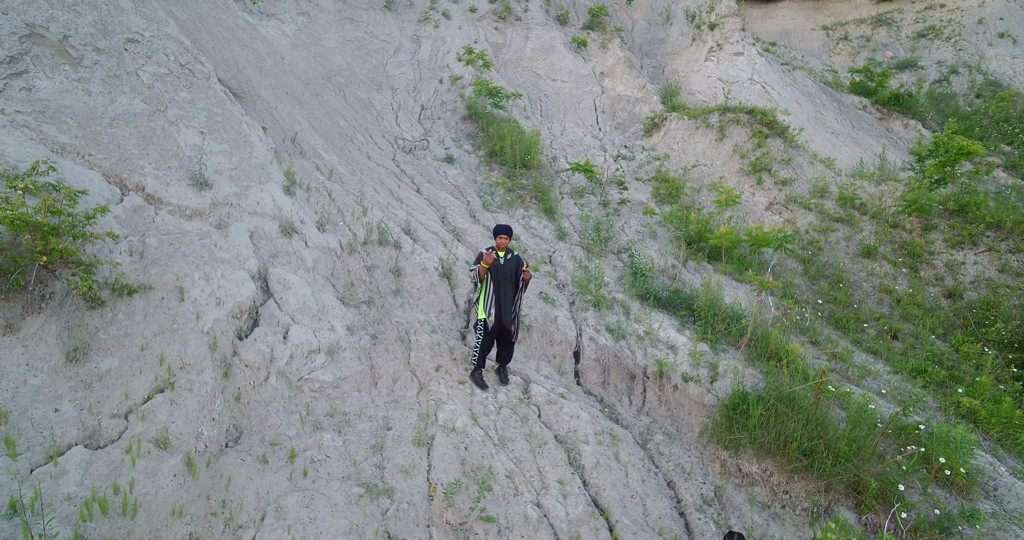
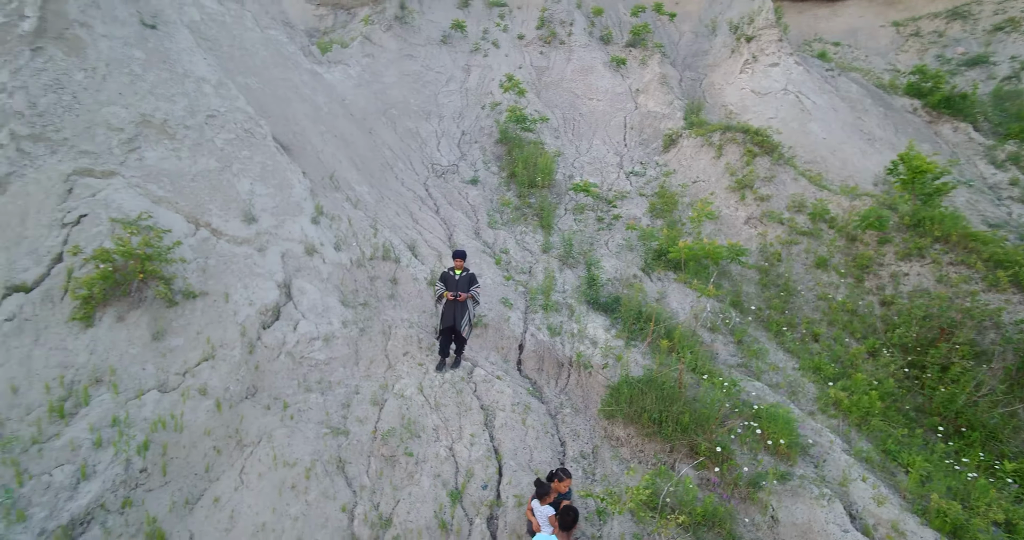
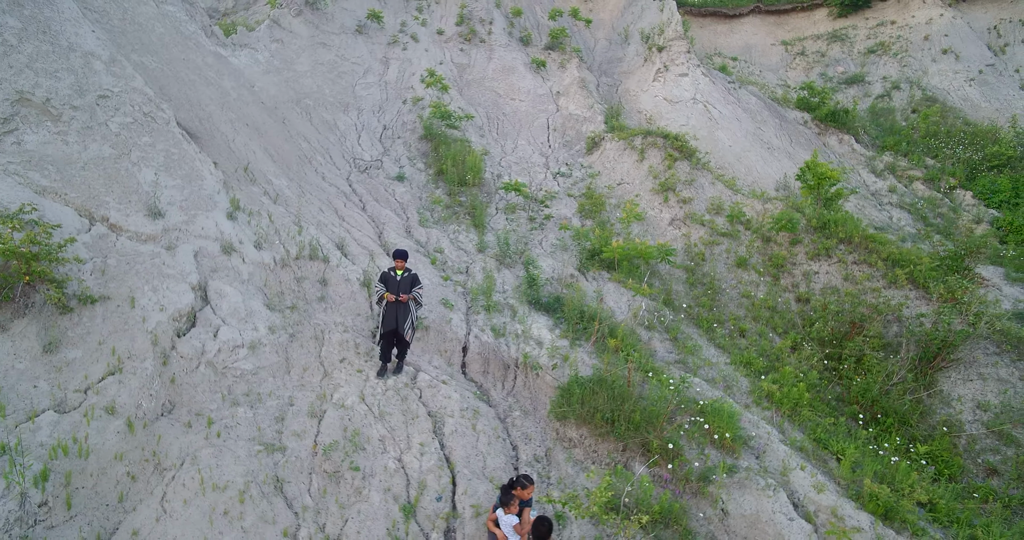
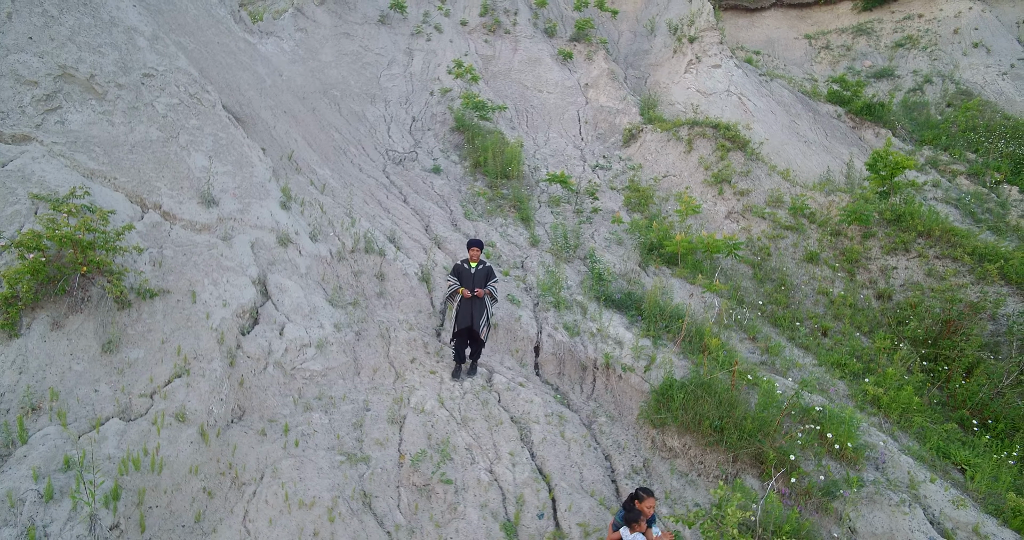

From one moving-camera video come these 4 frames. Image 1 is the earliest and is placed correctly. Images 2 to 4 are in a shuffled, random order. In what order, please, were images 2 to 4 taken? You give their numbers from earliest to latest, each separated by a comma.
4, 3, 2
